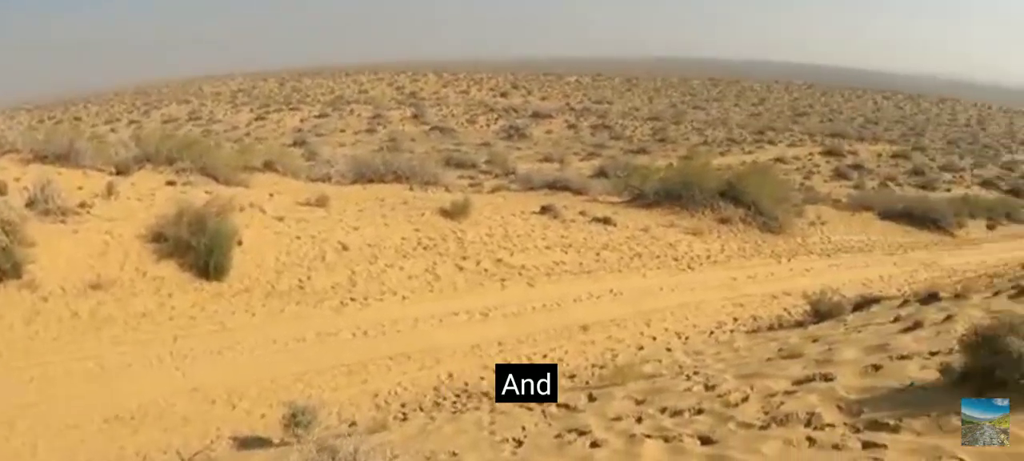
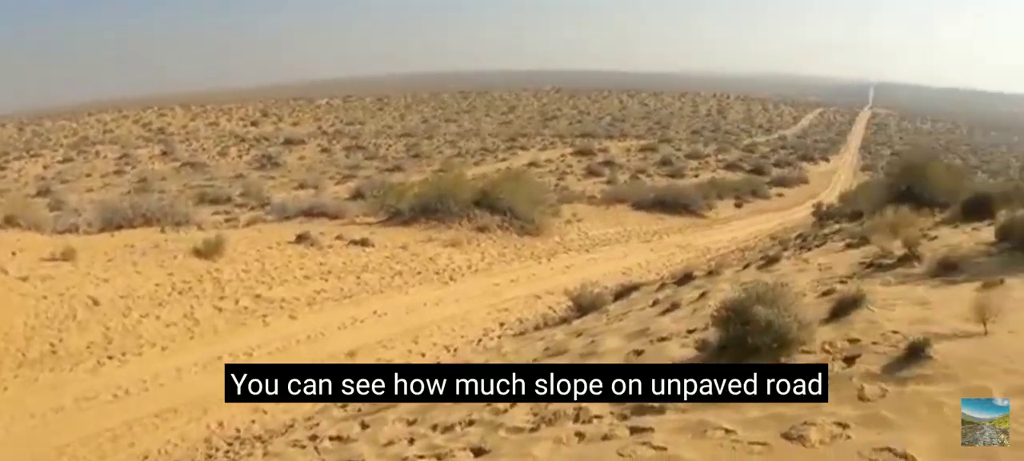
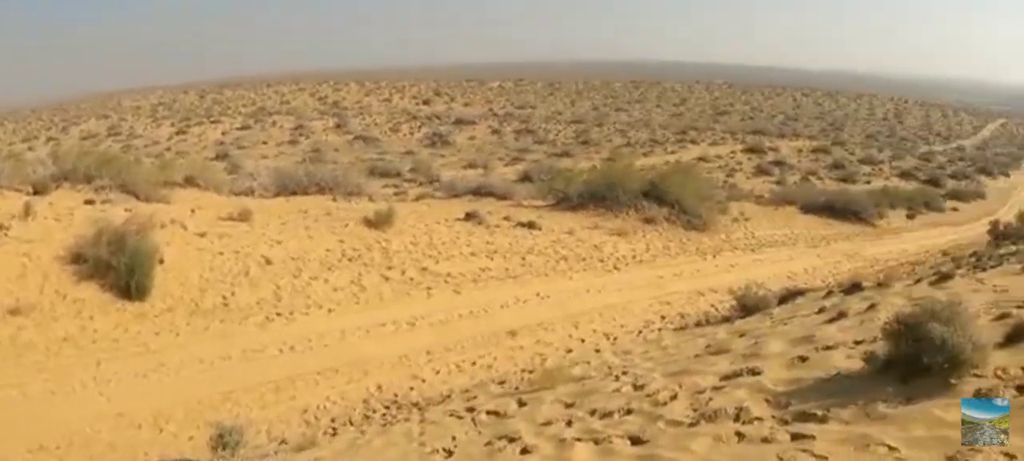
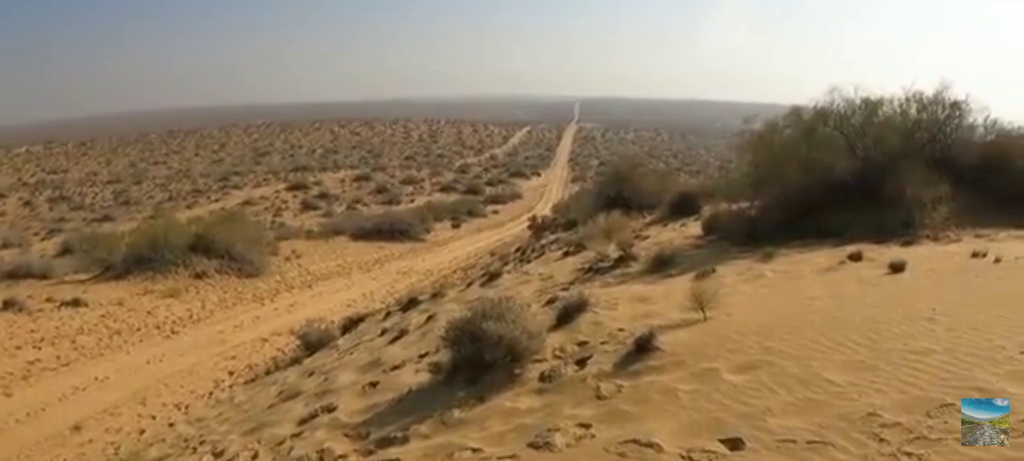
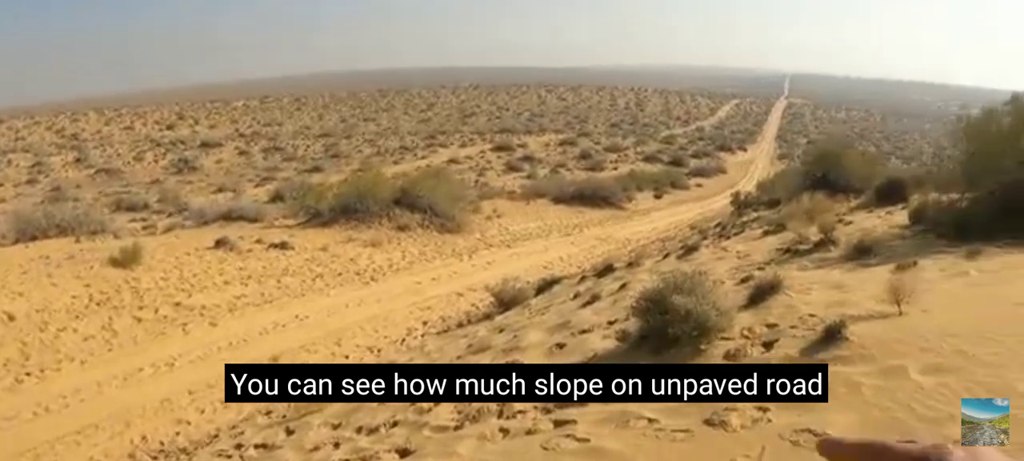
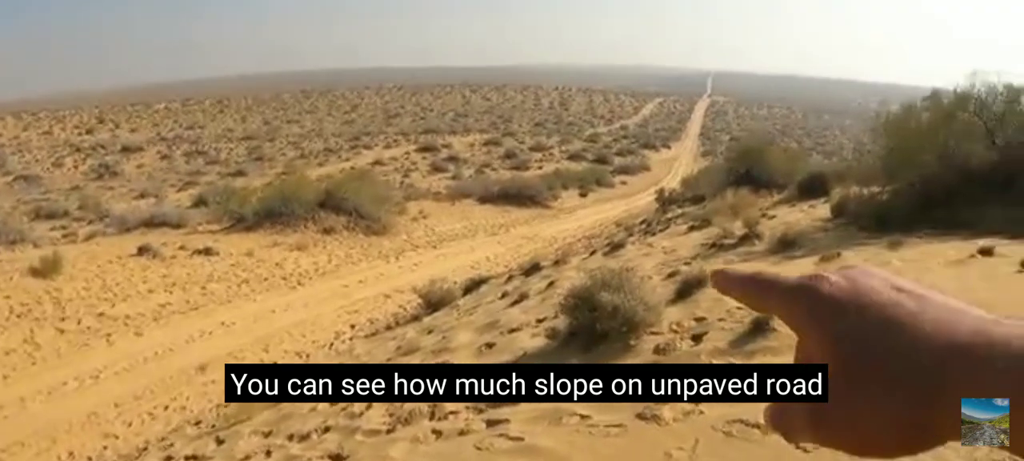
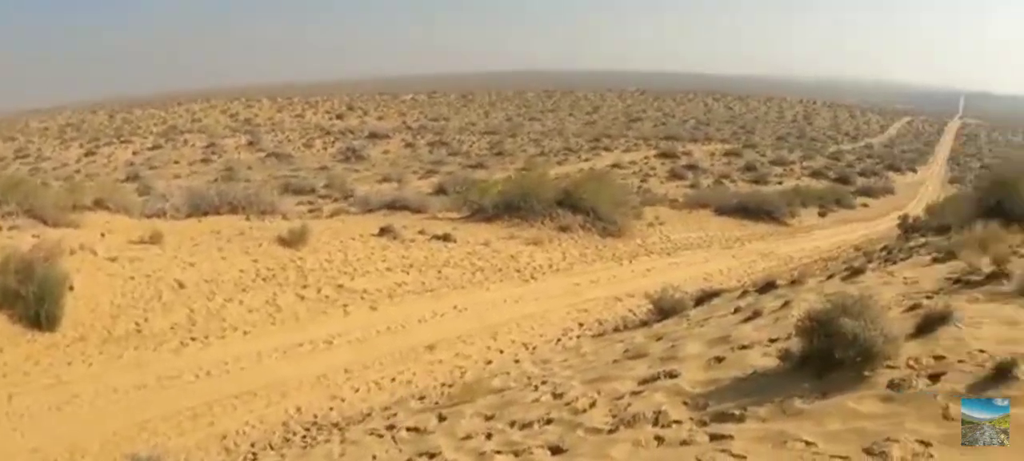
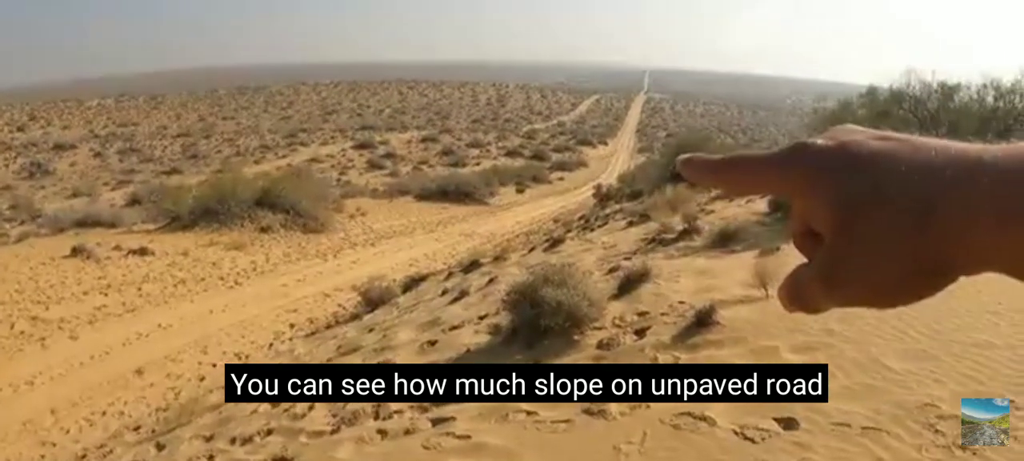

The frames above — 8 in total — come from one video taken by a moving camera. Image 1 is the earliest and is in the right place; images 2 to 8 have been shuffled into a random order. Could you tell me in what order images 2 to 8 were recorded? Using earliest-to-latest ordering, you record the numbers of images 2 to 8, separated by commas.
3, 7, 2, 5, 6, 8, 4
